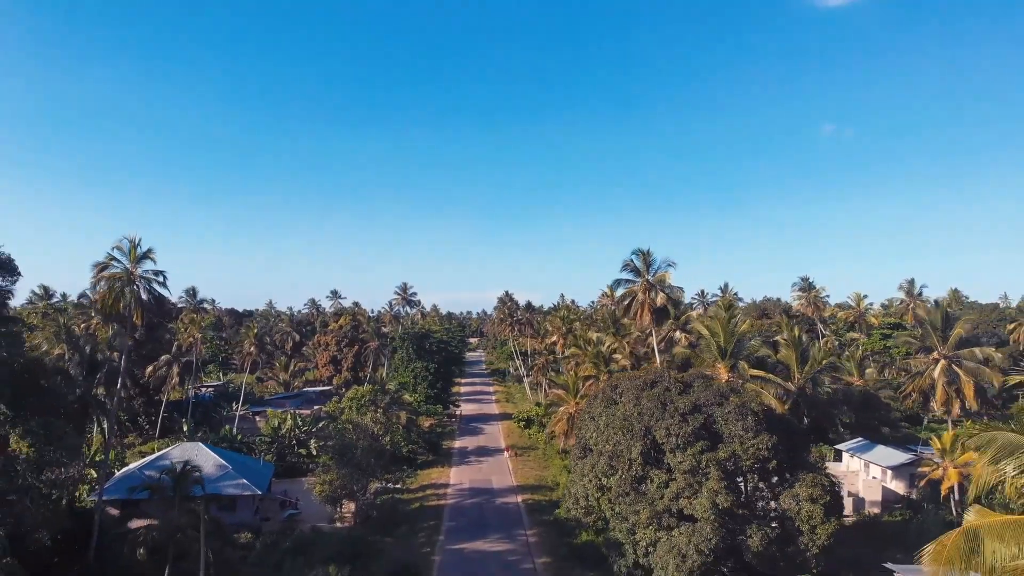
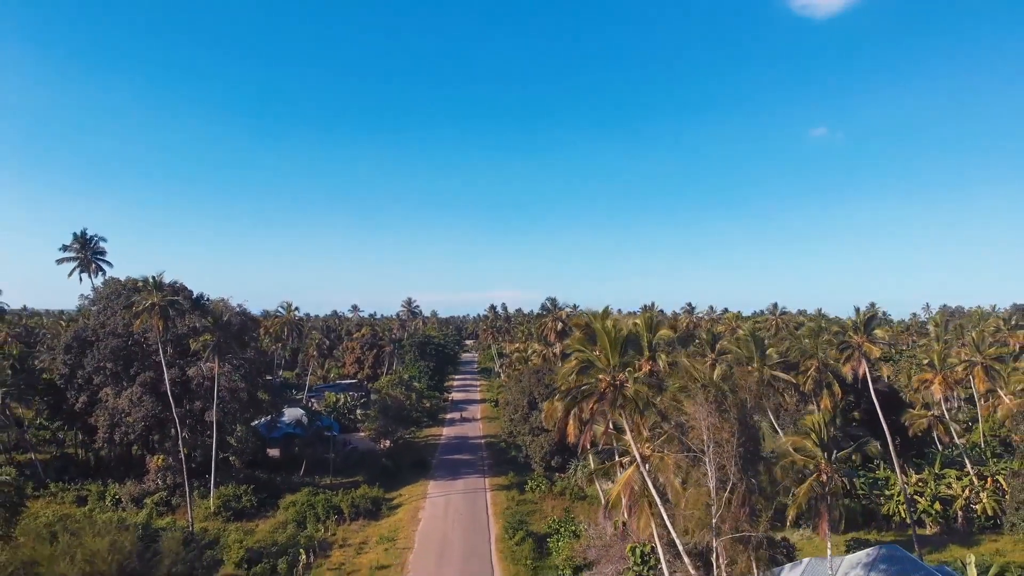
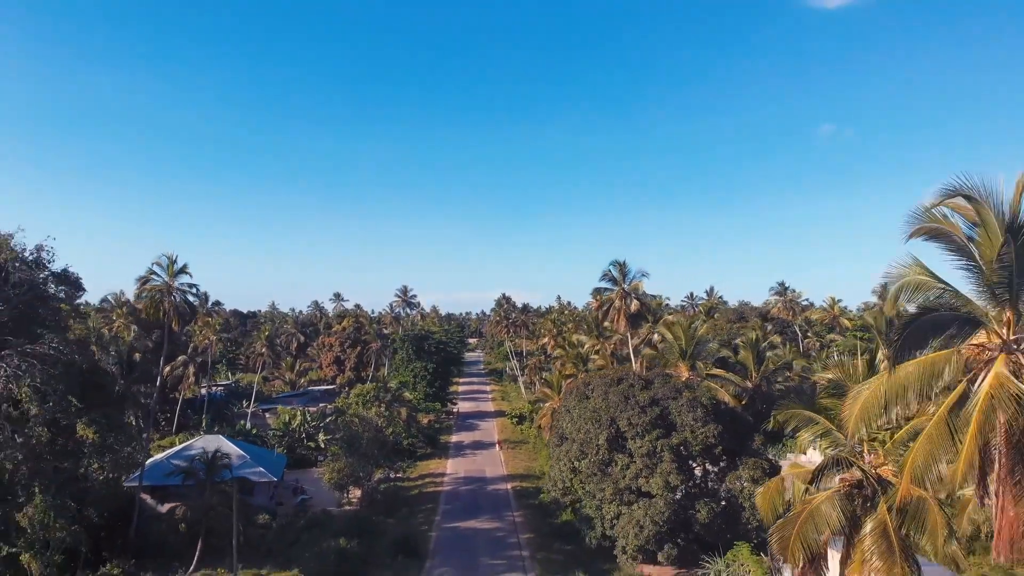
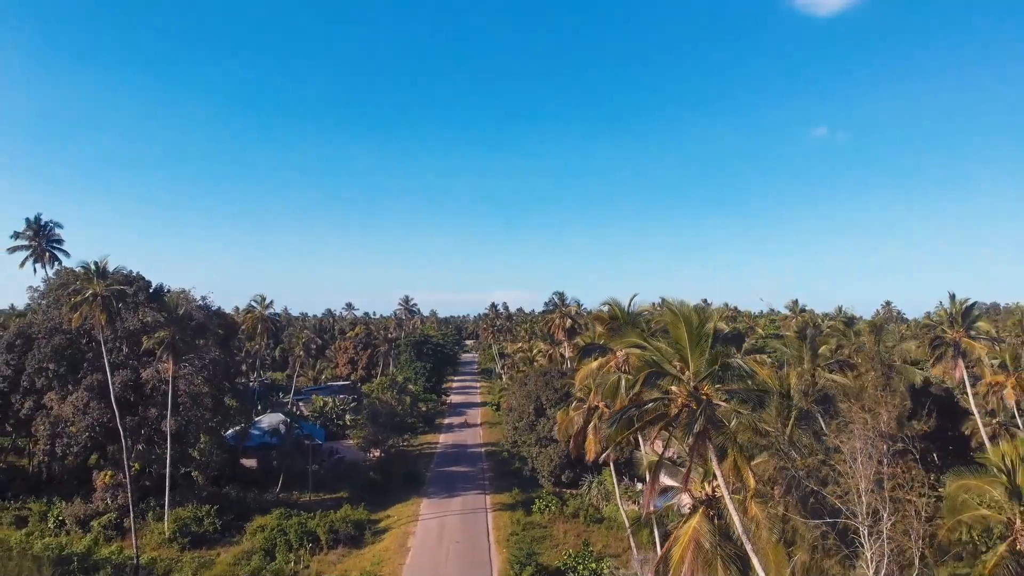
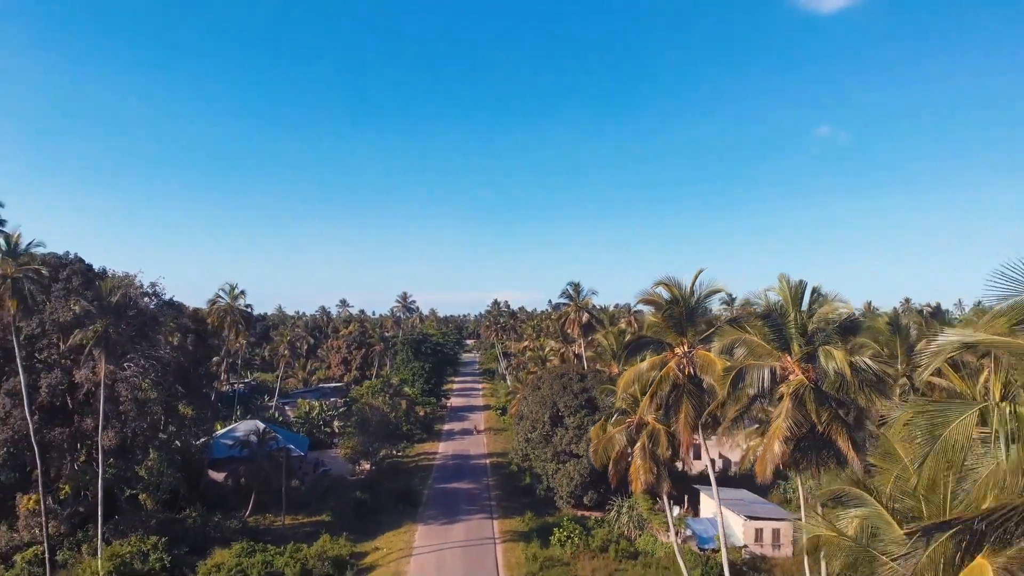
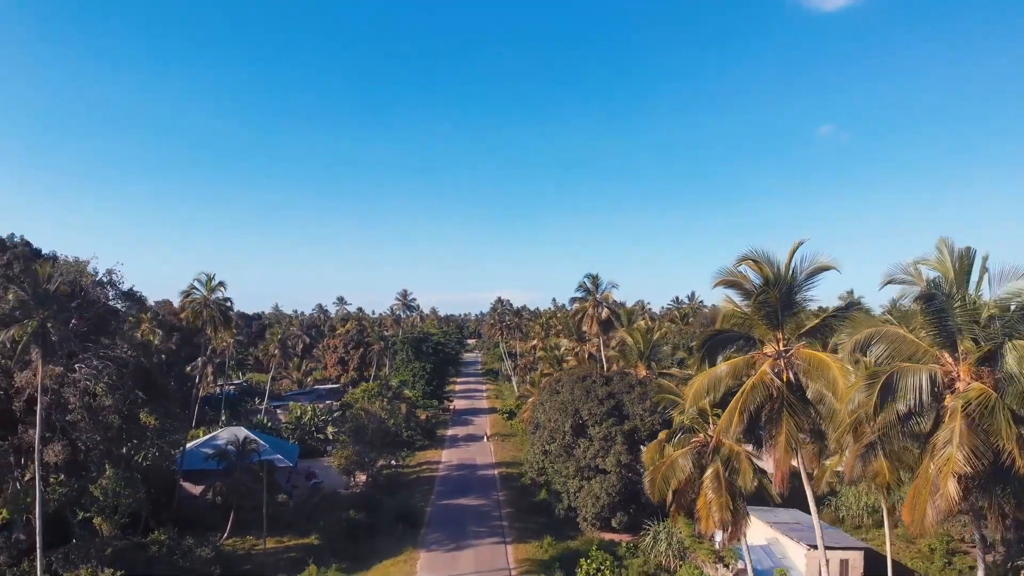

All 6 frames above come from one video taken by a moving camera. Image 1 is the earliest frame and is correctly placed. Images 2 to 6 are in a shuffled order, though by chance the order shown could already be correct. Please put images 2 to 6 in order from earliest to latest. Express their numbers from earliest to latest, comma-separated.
3, 6, 5, 4, 2
